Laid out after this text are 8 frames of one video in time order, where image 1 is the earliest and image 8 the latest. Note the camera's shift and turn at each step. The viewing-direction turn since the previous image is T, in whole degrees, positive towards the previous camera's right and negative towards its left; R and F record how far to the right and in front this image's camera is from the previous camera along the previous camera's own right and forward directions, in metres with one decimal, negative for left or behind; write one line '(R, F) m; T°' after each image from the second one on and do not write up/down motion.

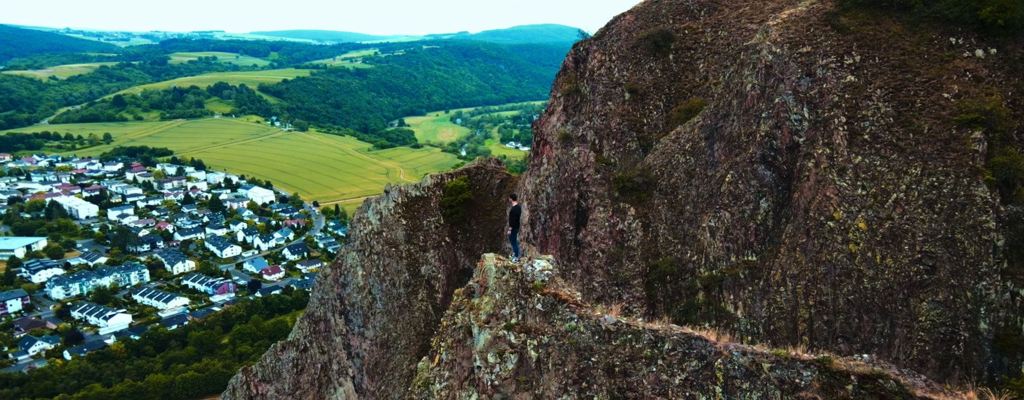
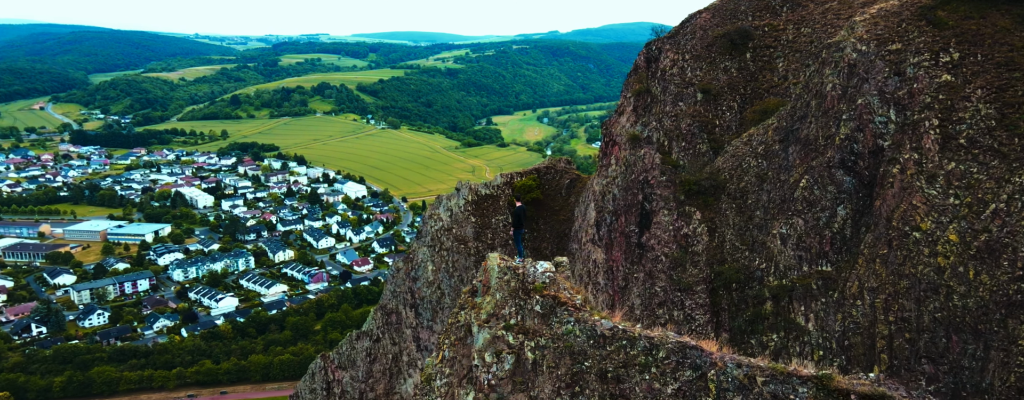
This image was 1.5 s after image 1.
(+1.1, -0.1) m; -9°
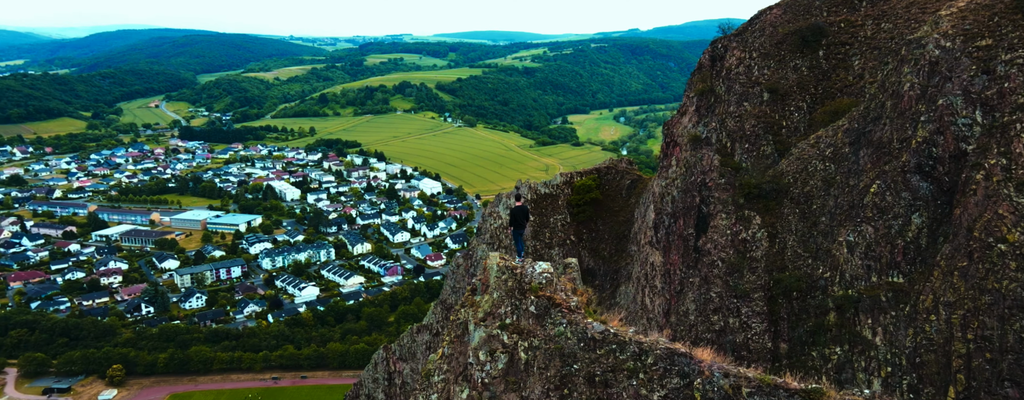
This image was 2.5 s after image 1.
(+1.0, 0.0) m; -8°
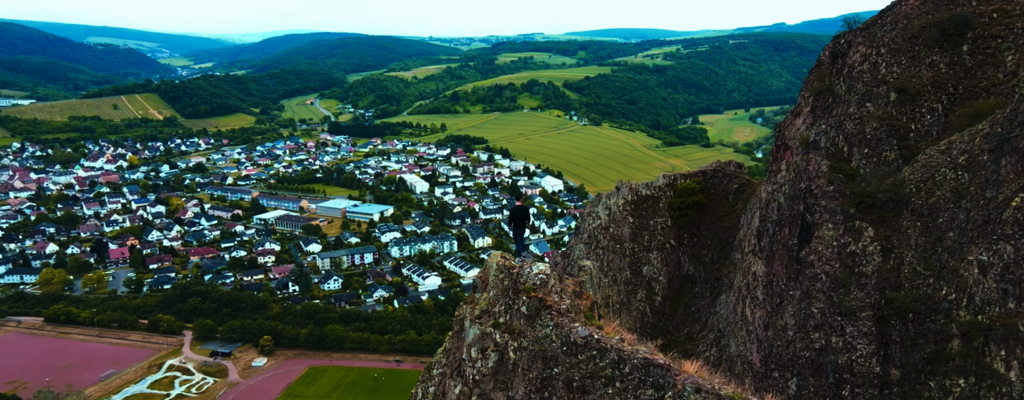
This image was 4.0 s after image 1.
(+1.6, +0.2) m; -13°
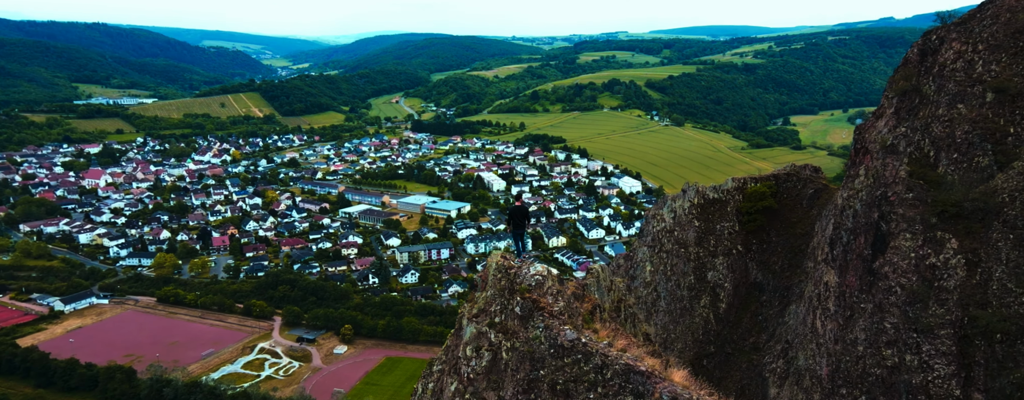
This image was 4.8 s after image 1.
(+1.0, 0.0) m; -8°
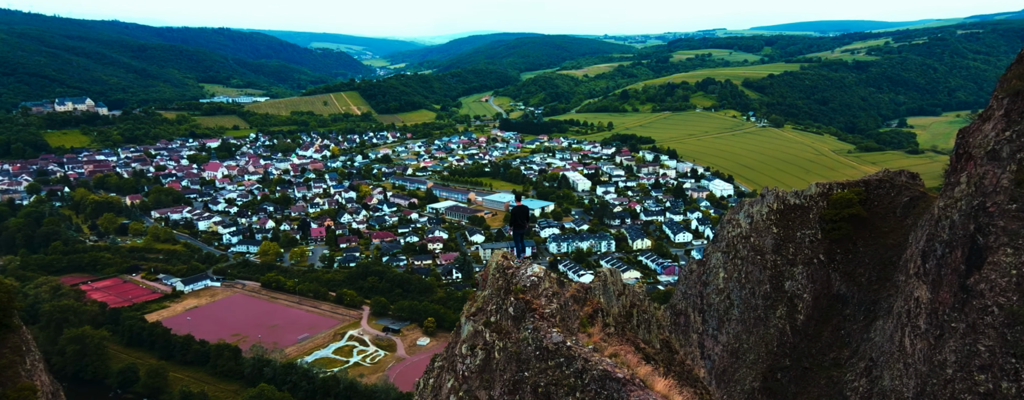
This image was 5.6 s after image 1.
(+1.1, +0.1) m; -9°
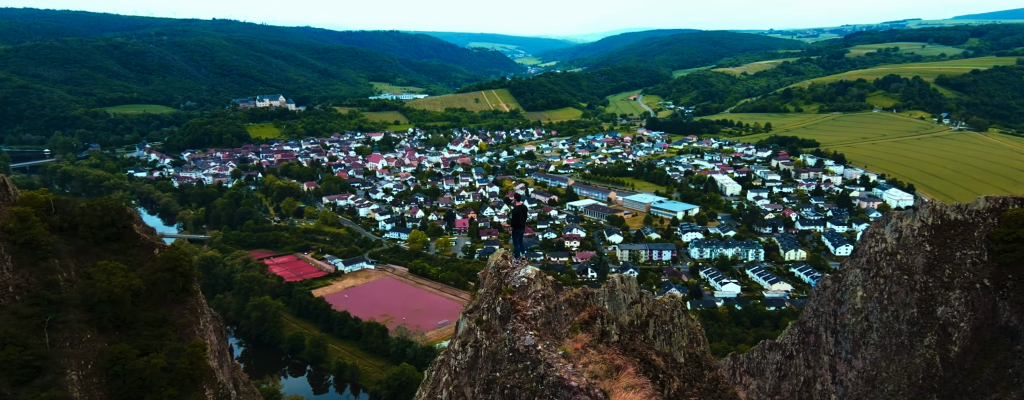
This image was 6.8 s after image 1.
(+1.9, +0.2) m; -15°
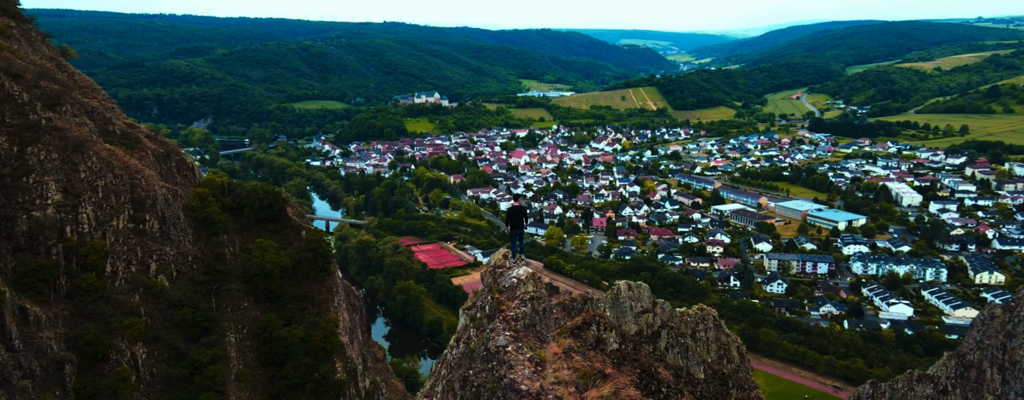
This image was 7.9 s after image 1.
(+1.8, +0.5) m; -15°
